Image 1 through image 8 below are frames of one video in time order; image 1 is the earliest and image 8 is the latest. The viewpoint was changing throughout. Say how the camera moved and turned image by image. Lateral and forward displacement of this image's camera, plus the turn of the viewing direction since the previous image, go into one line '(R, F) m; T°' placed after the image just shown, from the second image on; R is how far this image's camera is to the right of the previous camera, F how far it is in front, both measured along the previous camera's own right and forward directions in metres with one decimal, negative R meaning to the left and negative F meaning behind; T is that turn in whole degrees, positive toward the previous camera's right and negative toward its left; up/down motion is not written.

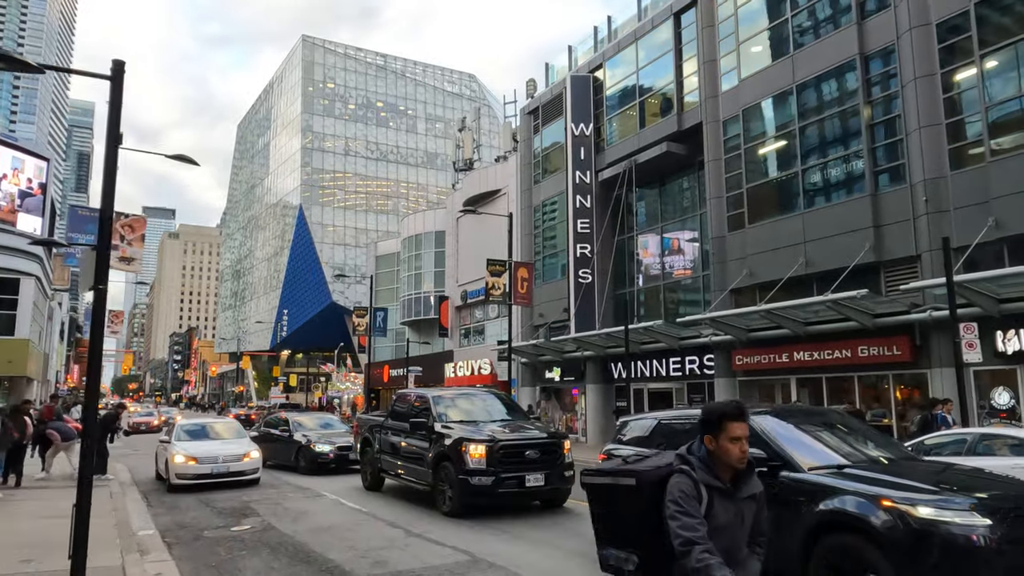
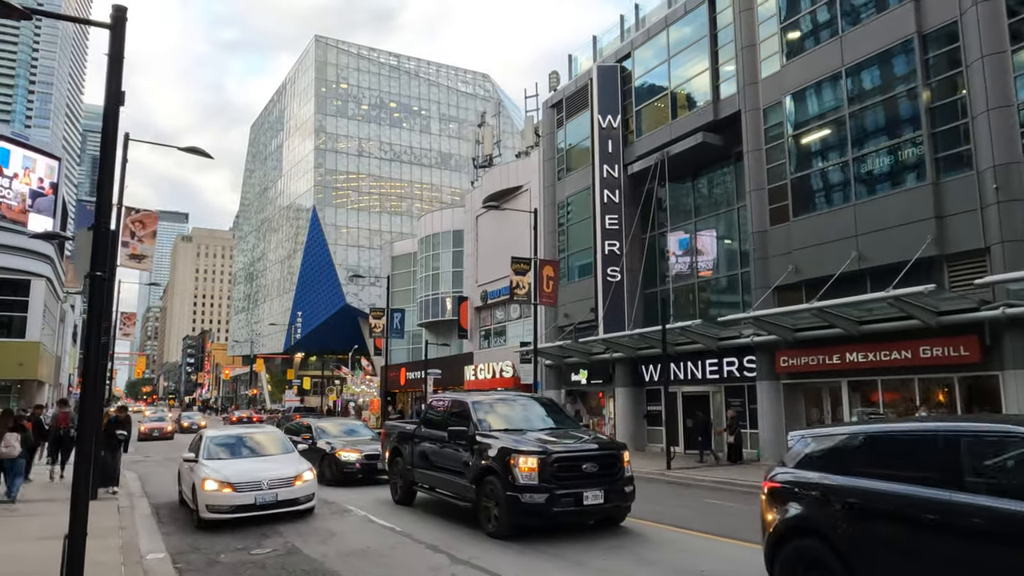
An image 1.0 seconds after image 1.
(-0.5, +1.2) m; -1°
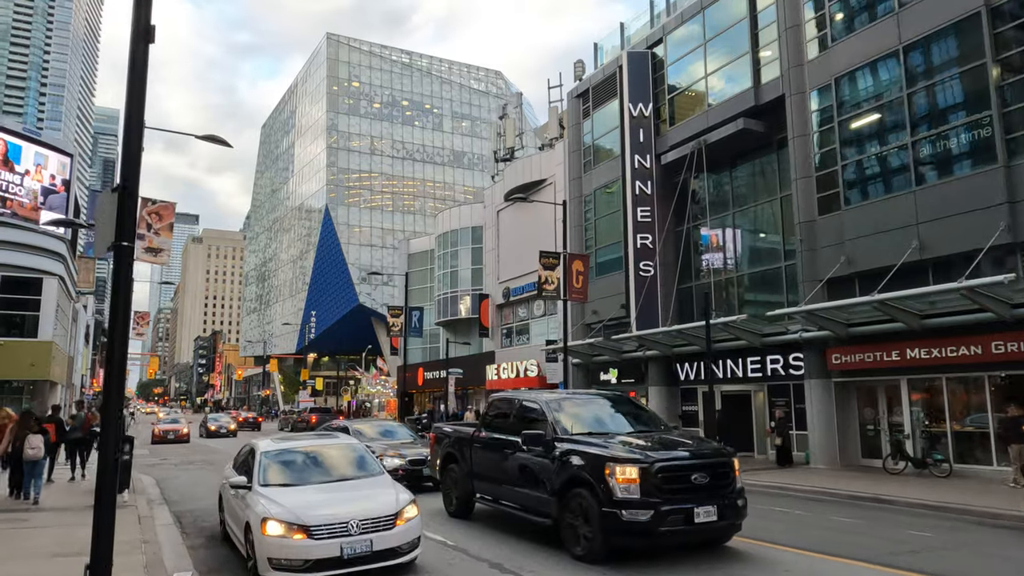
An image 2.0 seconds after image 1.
(-0.7, +1.1) m; -1°
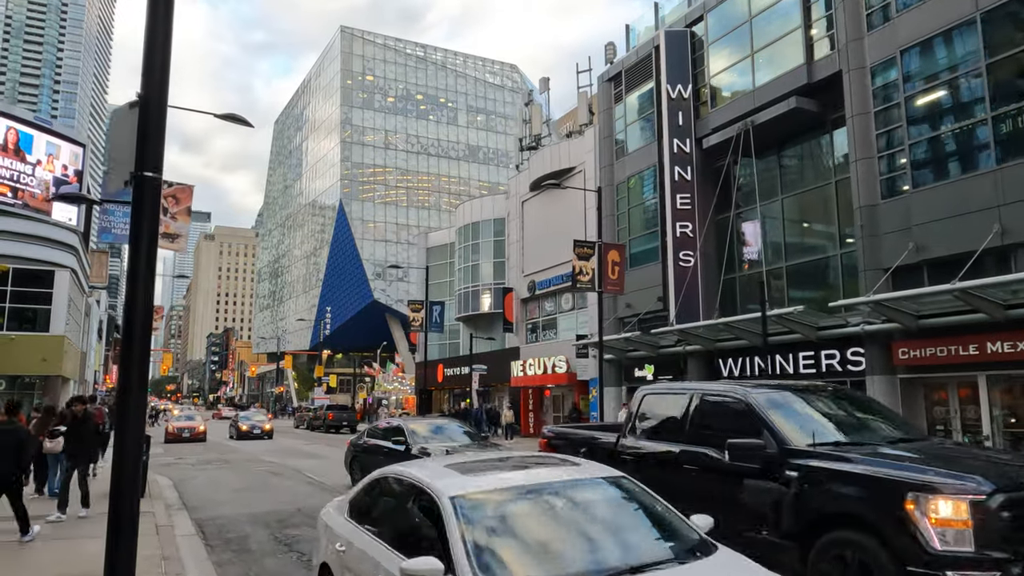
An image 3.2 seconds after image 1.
(-0.8, +1.4) m; -1°
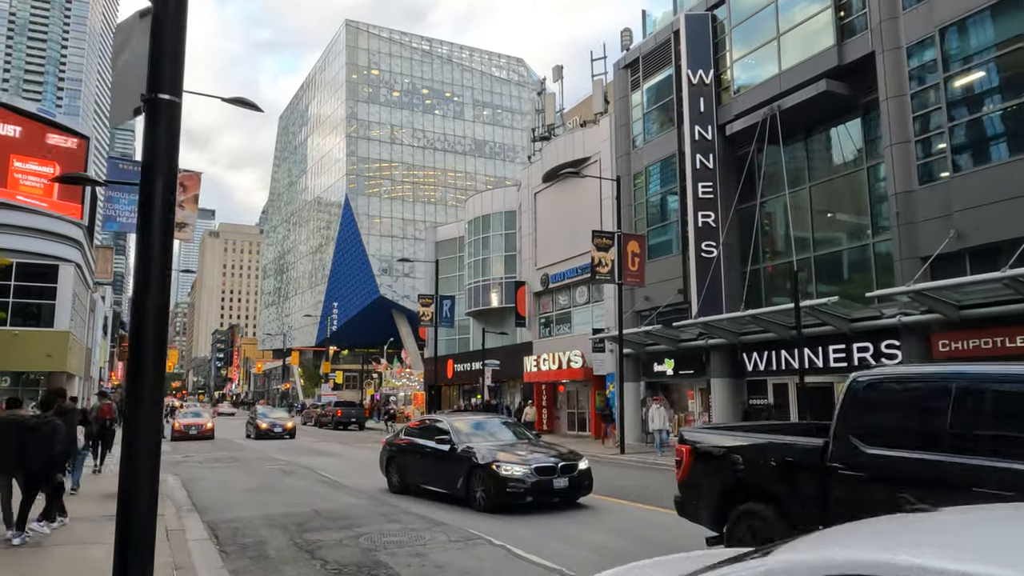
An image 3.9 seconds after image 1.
(-0.4, +0.8) m; 0°
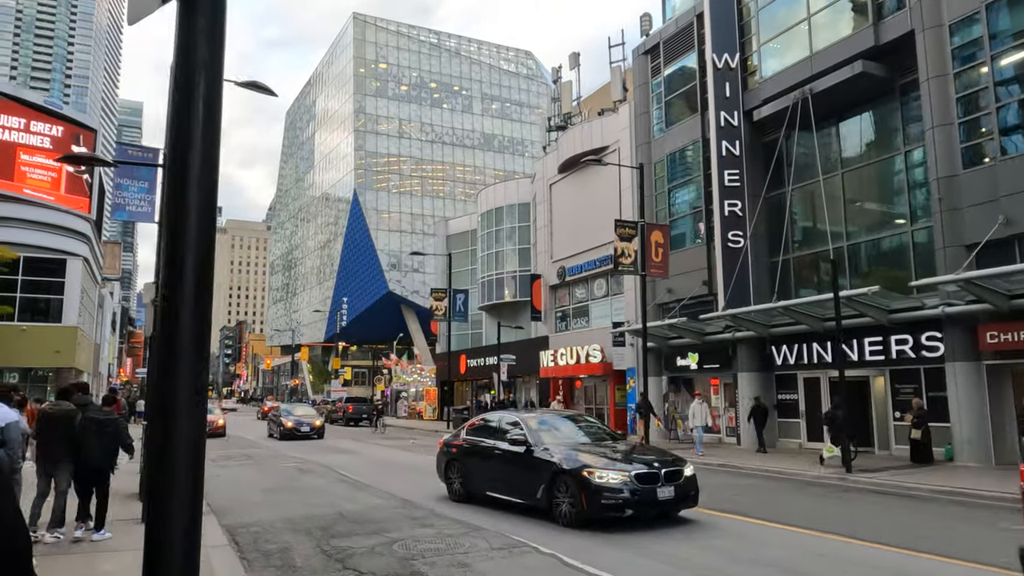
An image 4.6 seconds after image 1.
(-0.4, +0.8) m; 0°
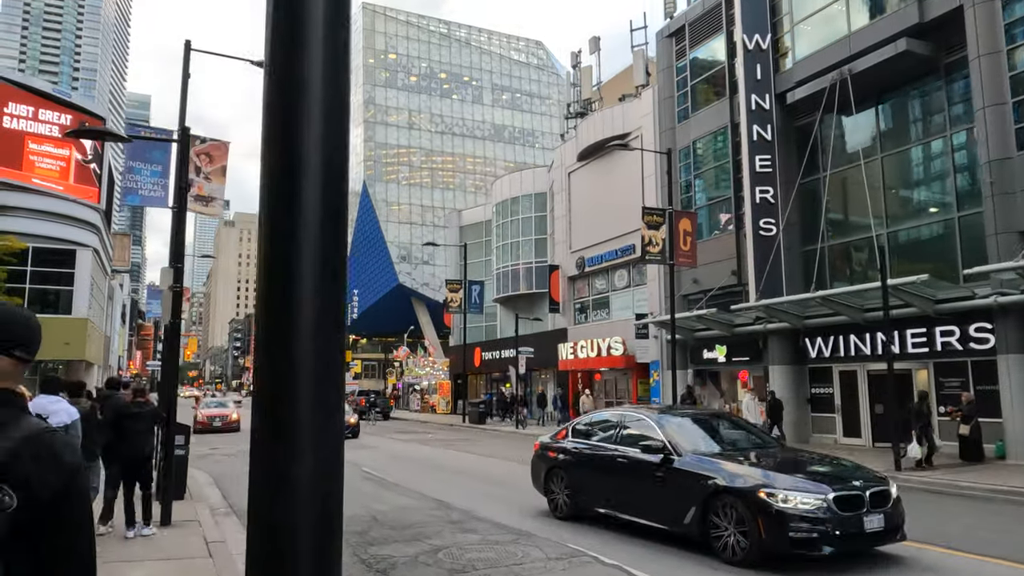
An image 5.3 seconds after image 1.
(-0.5, +0.8) m; -1°
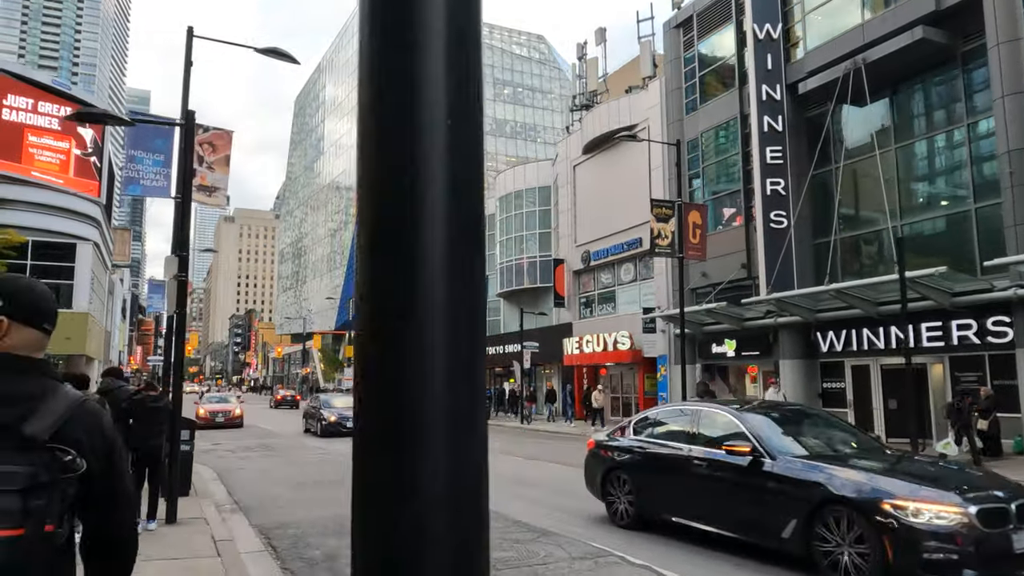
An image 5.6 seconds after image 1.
(-0.2, +0.3) m; 0°
